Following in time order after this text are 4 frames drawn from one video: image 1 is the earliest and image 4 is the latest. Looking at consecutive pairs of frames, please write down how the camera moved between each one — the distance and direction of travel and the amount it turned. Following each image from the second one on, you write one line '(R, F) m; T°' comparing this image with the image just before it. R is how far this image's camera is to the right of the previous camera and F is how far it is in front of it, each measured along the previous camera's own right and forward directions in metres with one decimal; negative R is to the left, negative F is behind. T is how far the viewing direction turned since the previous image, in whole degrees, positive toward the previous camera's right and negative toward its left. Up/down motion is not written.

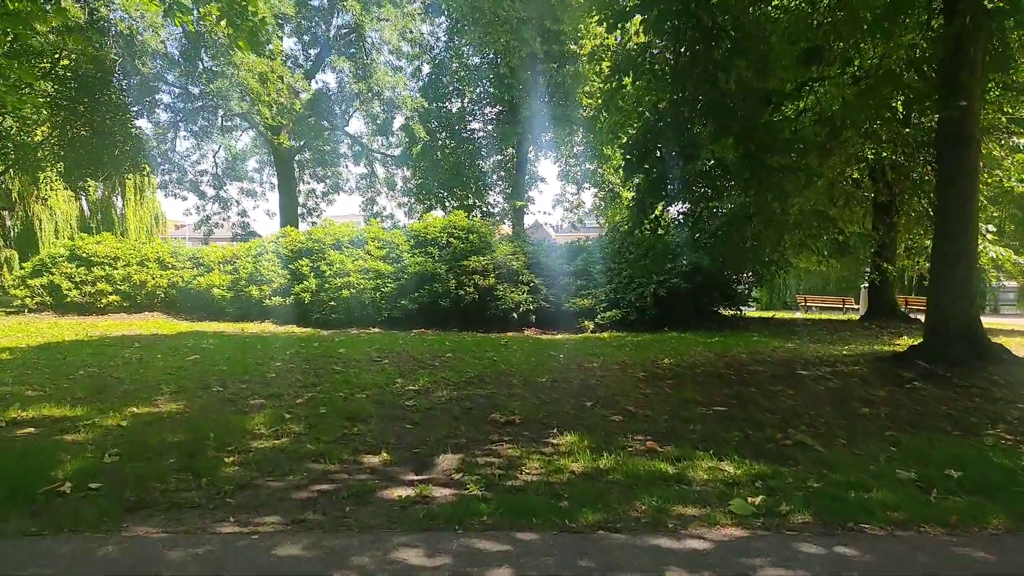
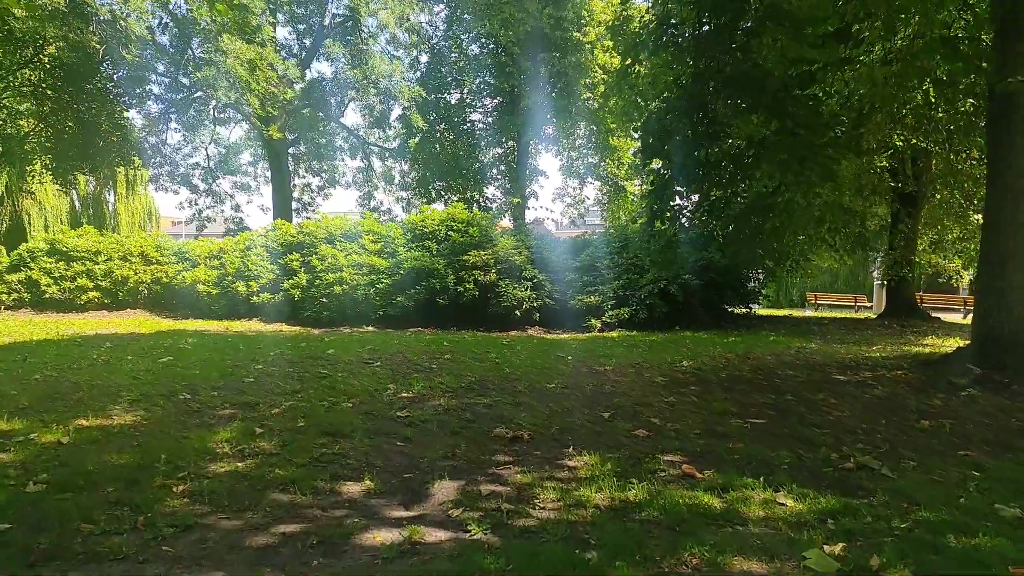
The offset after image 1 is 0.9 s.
(0.0, +0.6) m; 0°
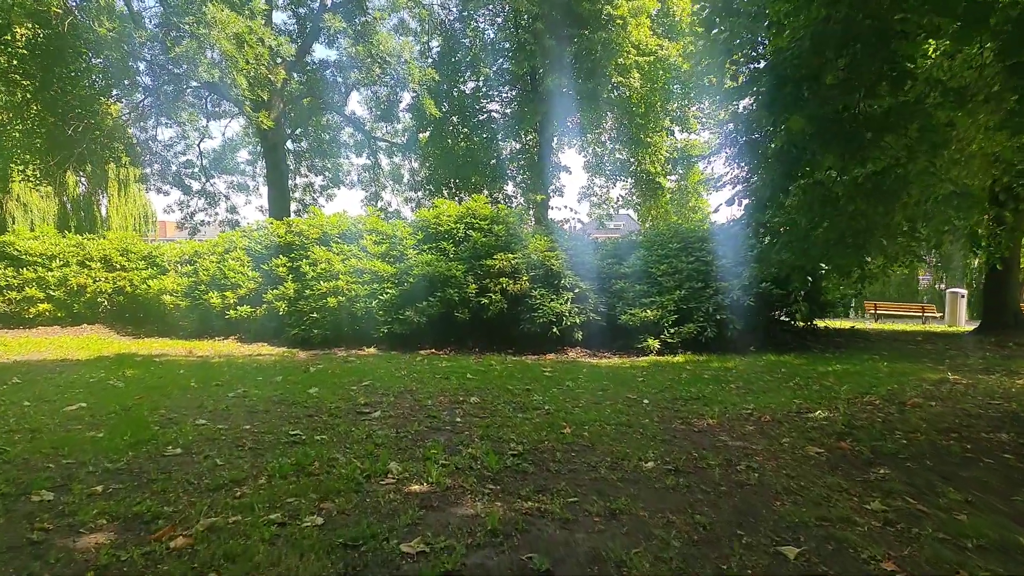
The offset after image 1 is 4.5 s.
(-0.3, +2.1) m; -1°
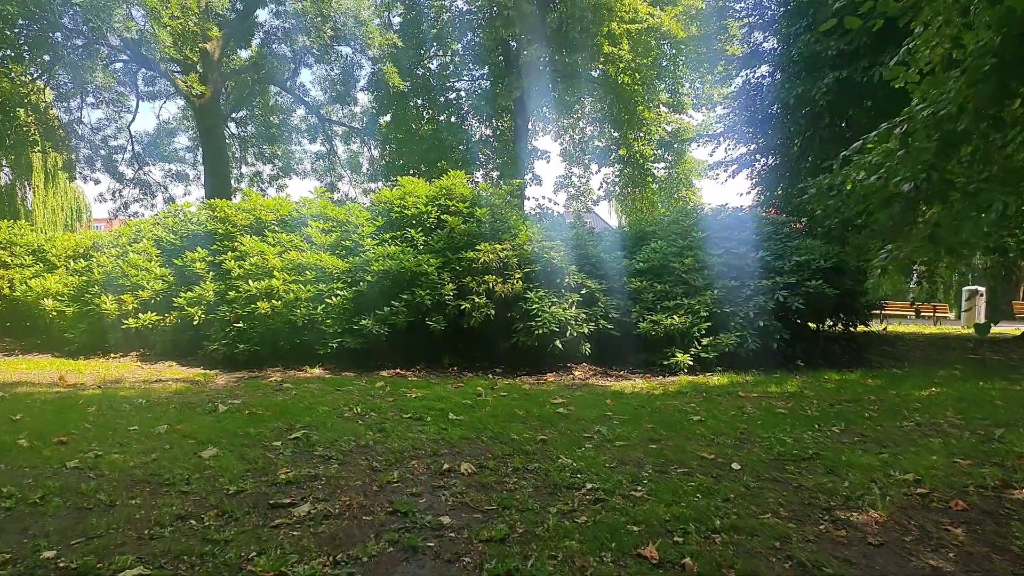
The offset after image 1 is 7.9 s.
(-0.2, +1.9) m; +3°
